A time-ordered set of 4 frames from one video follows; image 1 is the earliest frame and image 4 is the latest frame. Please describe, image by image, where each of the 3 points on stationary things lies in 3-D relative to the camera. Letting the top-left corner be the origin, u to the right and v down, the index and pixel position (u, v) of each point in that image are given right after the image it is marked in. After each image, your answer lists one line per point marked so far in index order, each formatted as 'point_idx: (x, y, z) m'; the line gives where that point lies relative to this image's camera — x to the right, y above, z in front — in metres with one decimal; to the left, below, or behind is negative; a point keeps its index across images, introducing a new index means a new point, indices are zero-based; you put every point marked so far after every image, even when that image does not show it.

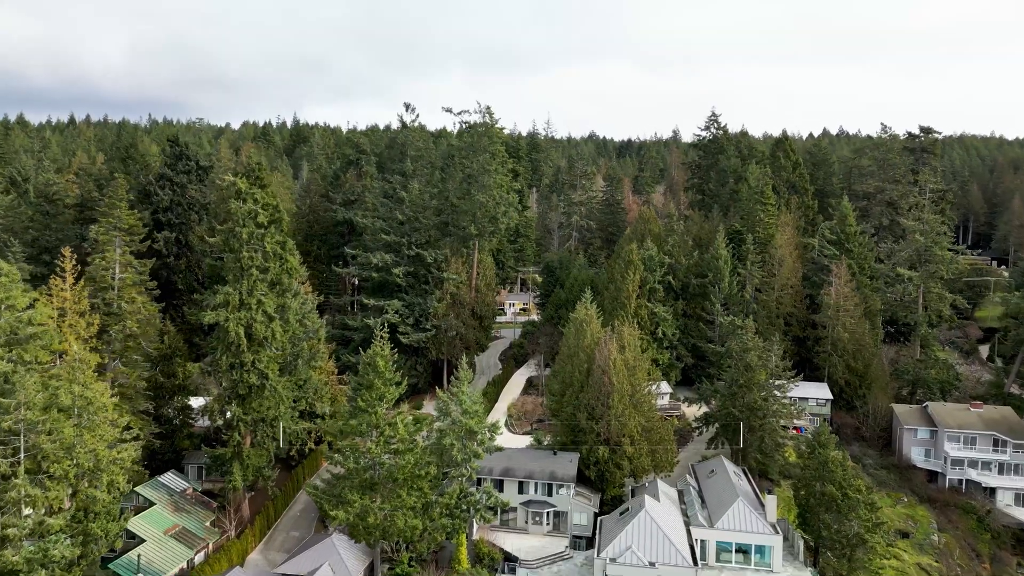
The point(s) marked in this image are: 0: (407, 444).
0: (-2.8, -4.2, +19.9) m
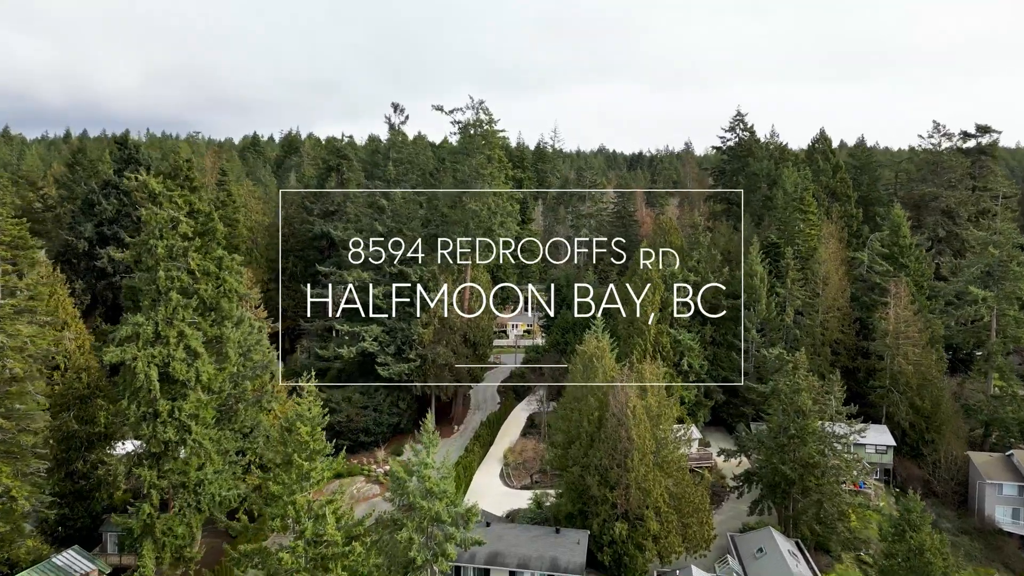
0: (-3.2, -4.8, +14.0) m
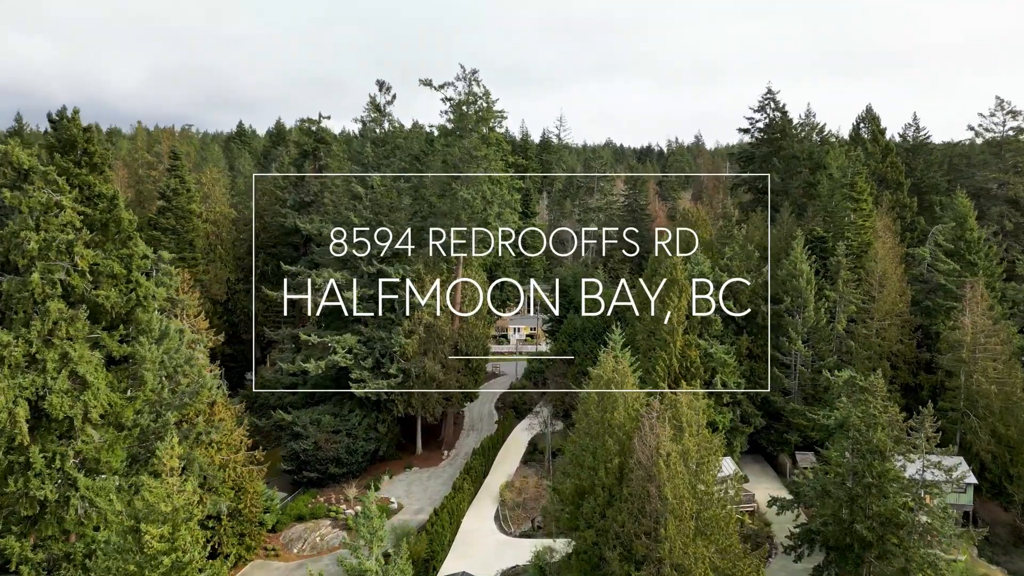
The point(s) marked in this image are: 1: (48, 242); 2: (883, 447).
0: (-3.4, -5.0, +8.7) m
1: (-10.0, +1.0, +16.1) m
2: (+9.2, -3.9, +18.4) m
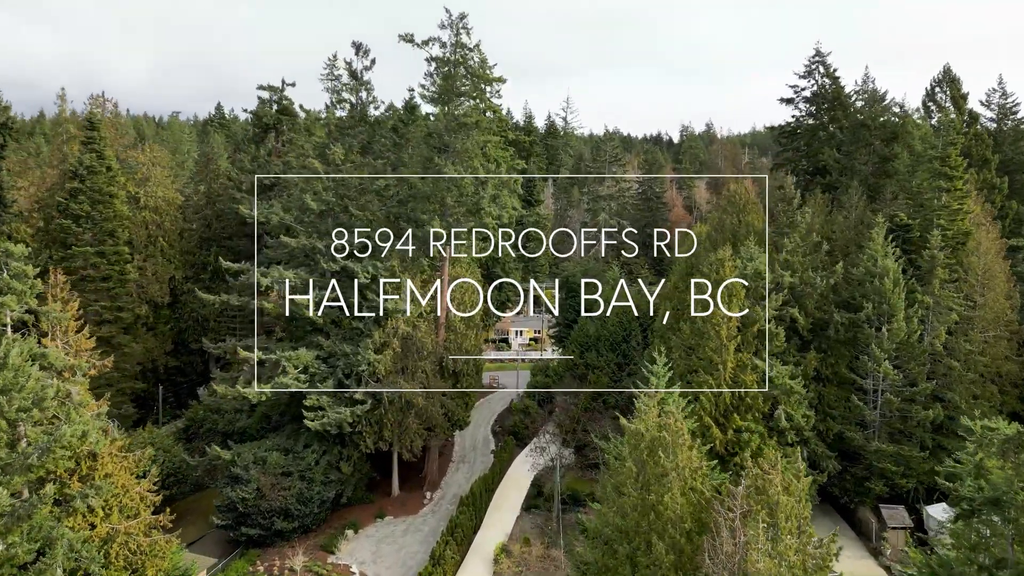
0: (-3.6, -5.2, +2.4) m
1: (-10.1, +0.8, +9.9) m
2: (+9.1, -4.1, +12.1) m
